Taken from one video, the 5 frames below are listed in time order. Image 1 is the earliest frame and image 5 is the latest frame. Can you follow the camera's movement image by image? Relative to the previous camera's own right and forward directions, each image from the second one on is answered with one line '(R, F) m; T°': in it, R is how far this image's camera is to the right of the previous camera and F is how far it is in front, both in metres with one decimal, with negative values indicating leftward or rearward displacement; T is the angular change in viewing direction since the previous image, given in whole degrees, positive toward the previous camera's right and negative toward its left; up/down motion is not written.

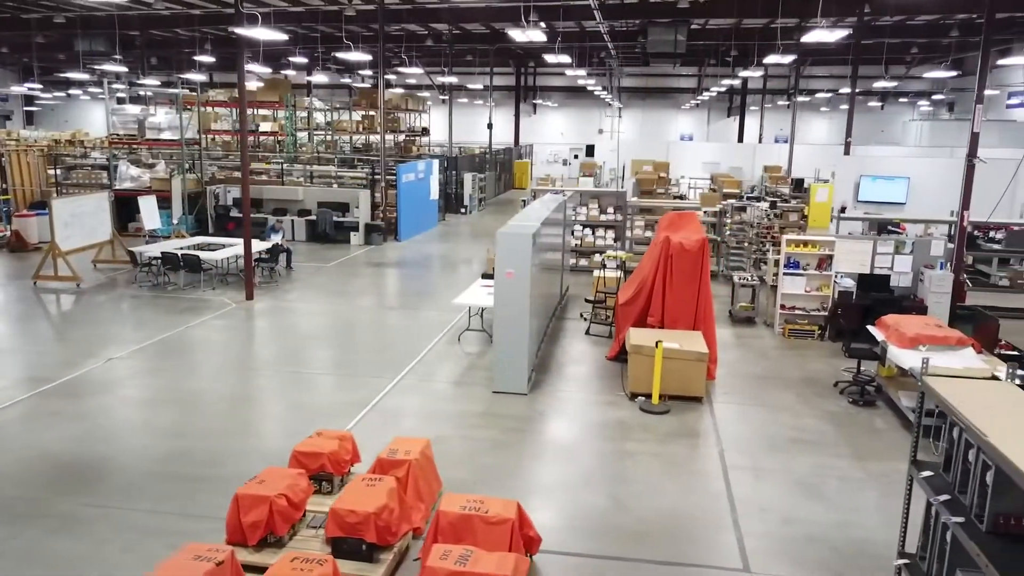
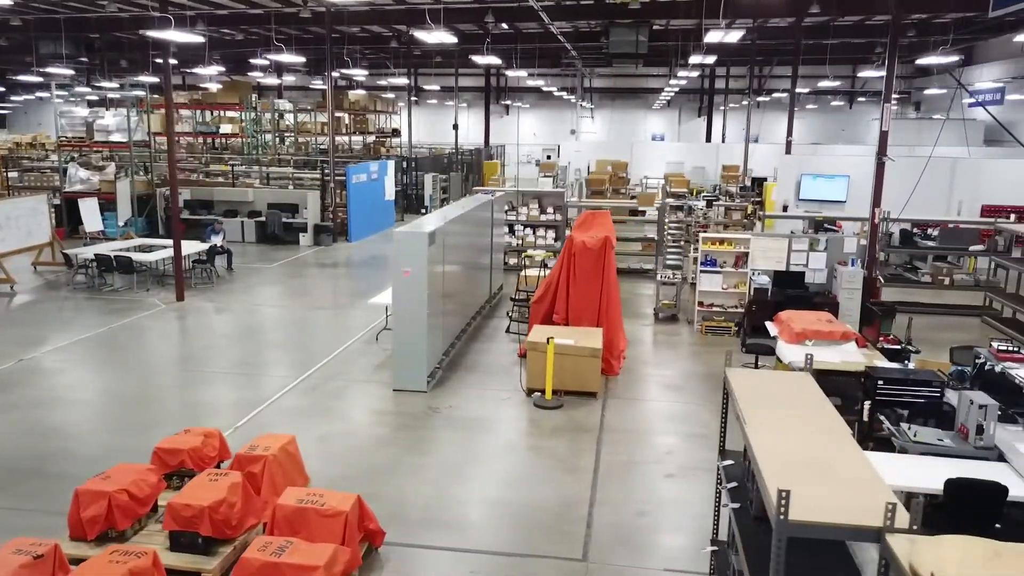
(+0.8, -0.1) m; +1°
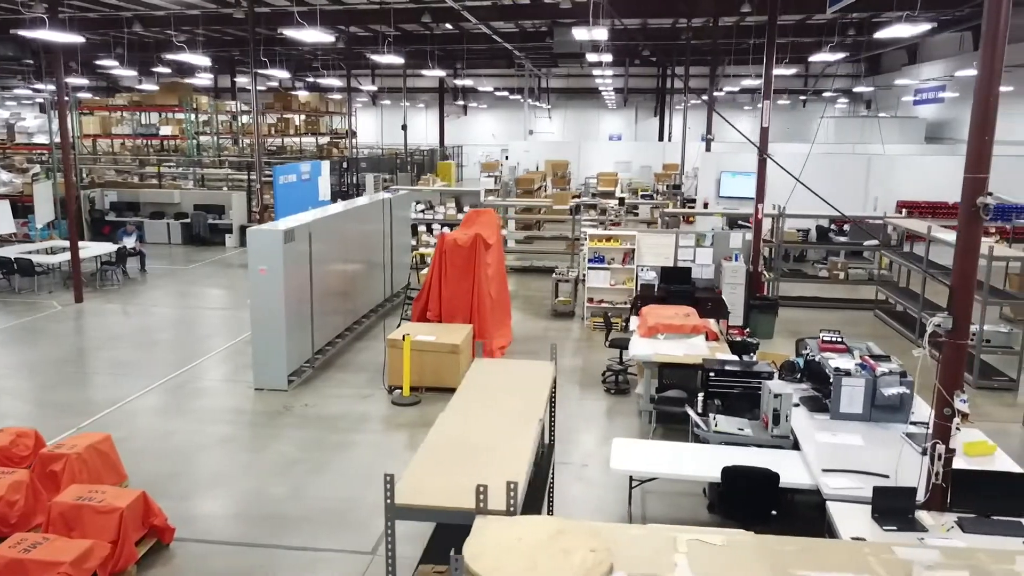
(+1.1, 0.0) m; +1°
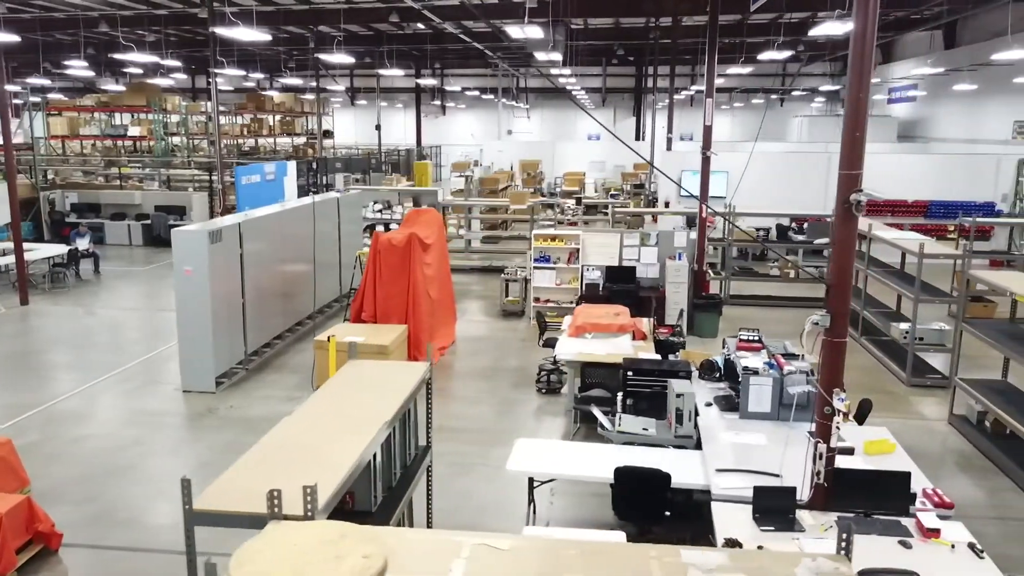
(+0.5, 0.0) m; +1°
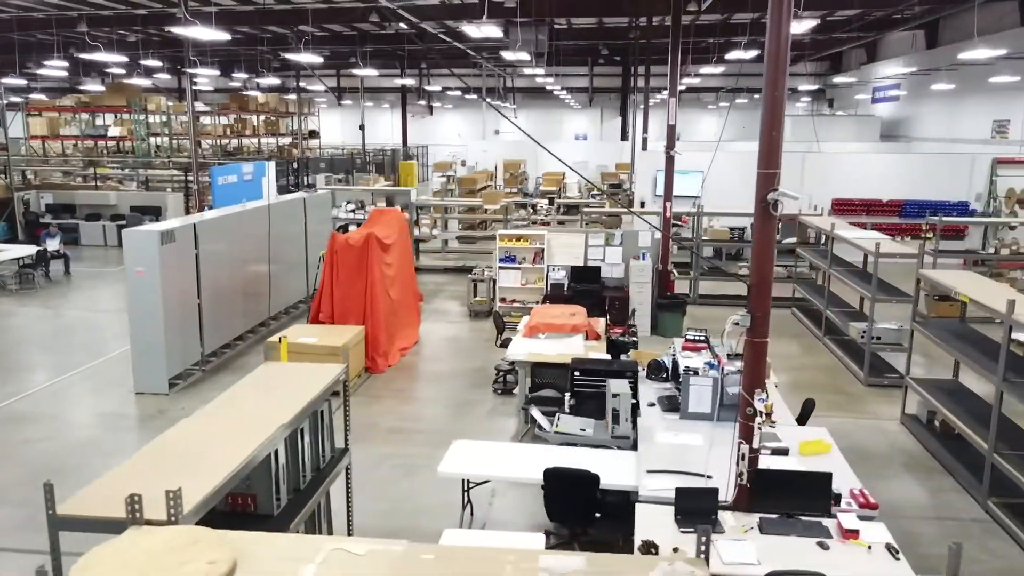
(+0.3, 0.0) m; 0°
